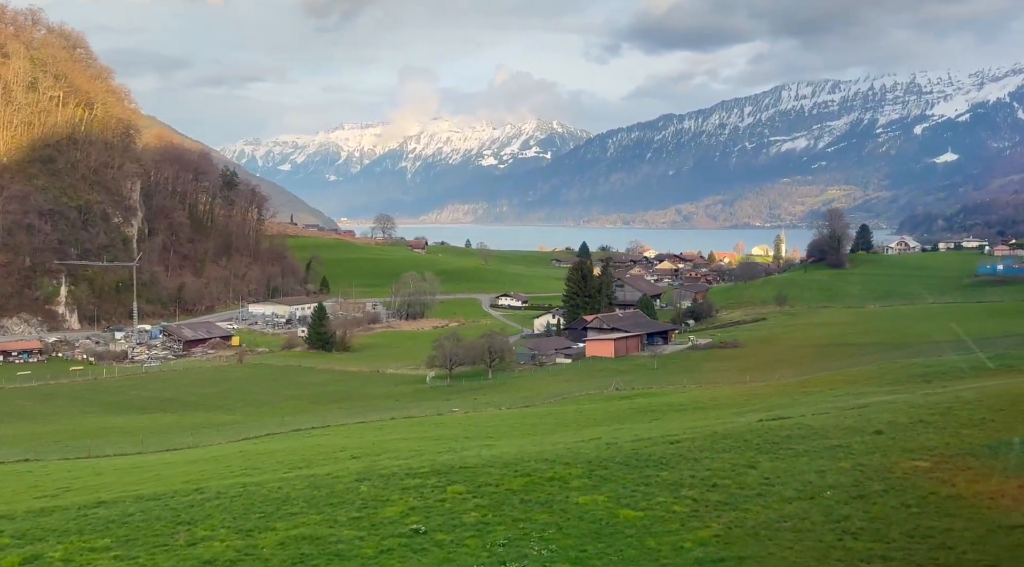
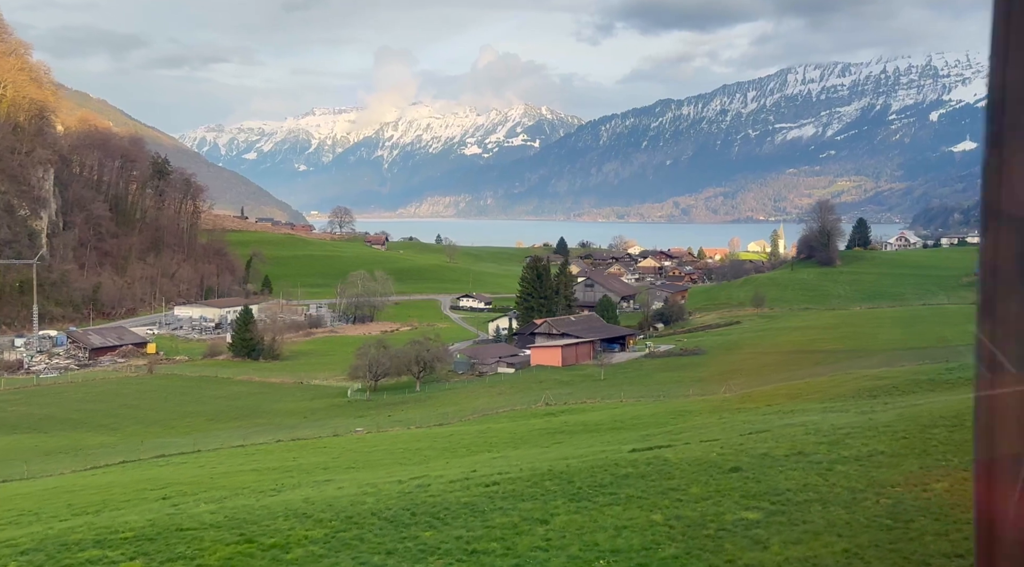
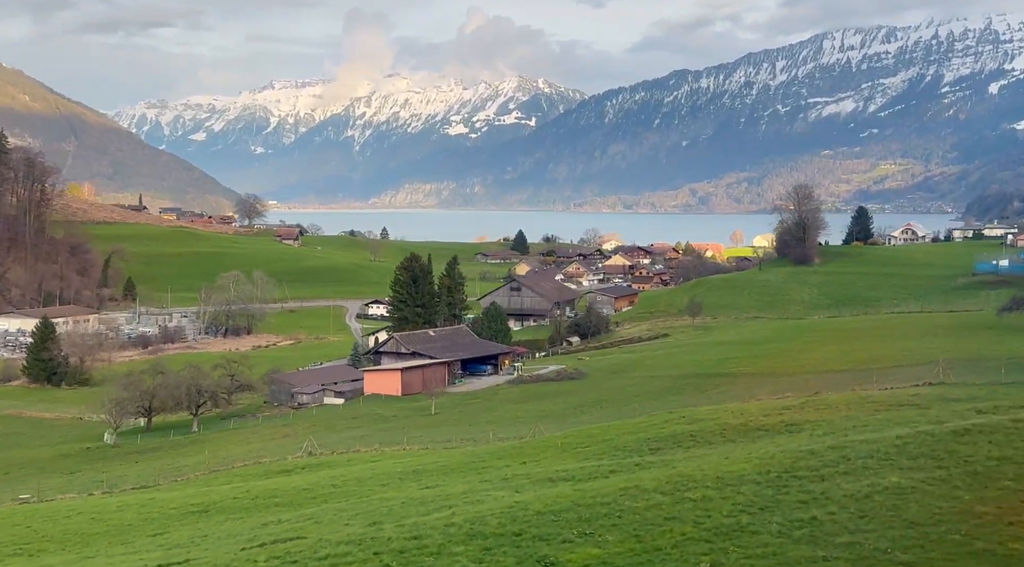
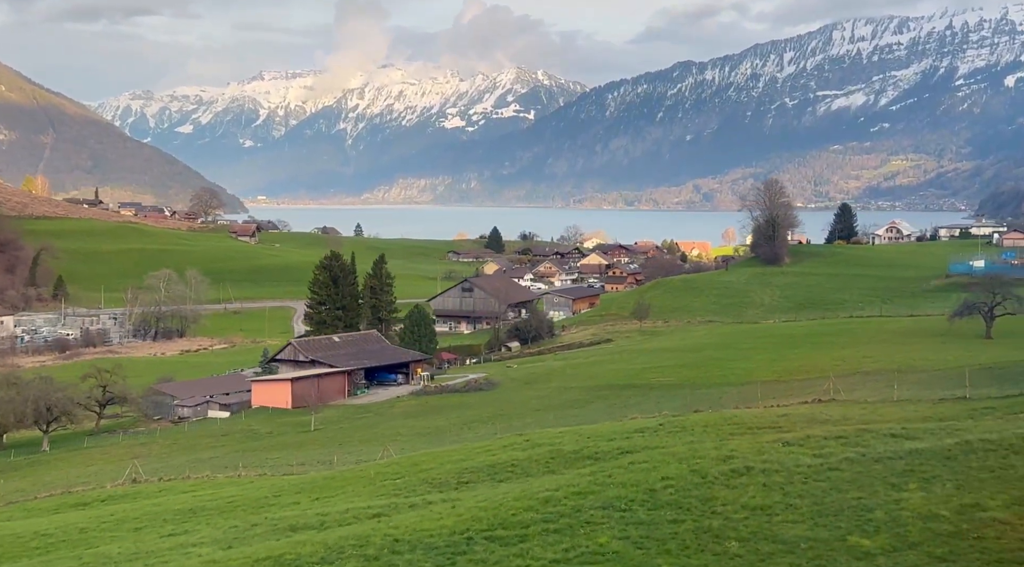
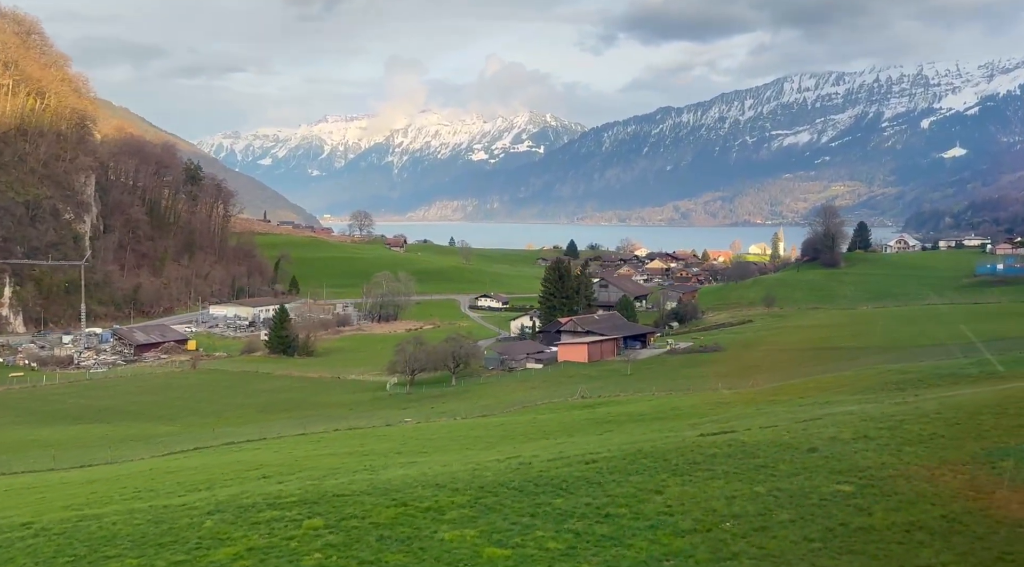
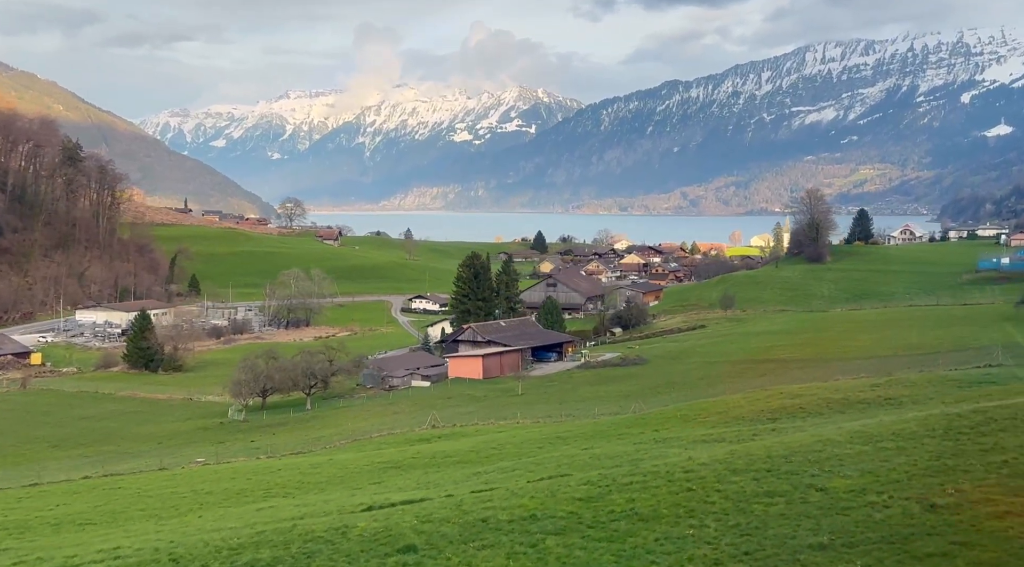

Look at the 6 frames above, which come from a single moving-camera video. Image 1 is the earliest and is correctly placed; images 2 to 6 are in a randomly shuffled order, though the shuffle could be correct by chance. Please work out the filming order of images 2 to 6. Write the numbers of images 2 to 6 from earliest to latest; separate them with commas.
5, 2, 6, 3, 4
